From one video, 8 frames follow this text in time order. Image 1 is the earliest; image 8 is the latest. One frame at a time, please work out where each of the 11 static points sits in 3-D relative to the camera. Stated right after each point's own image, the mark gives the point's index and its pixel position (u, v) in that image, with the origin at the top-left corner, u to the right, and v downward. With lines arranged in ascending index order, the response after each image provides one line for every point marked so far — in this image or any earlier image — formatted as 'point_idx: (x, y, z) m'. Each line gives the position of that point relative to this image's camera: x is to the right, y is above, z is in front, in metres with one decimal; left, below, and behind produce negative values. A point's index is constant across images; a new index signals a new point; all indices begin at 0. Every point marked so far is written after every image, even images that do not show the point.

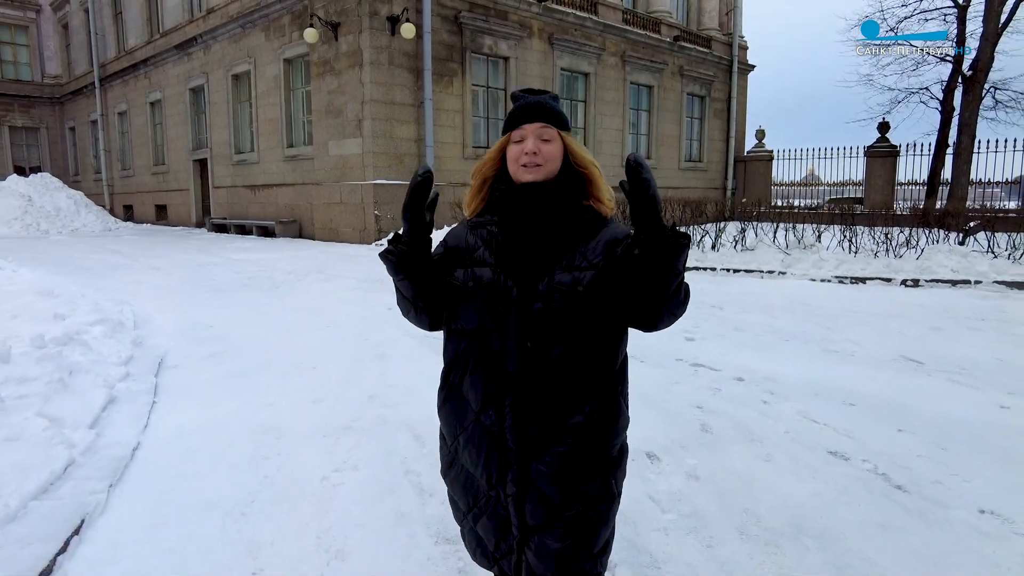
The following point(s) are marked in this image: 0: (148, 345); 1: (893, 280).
0: (-2.8, -0.4, +5.0) m
1: (+5.1, +0.1, +8.6) m
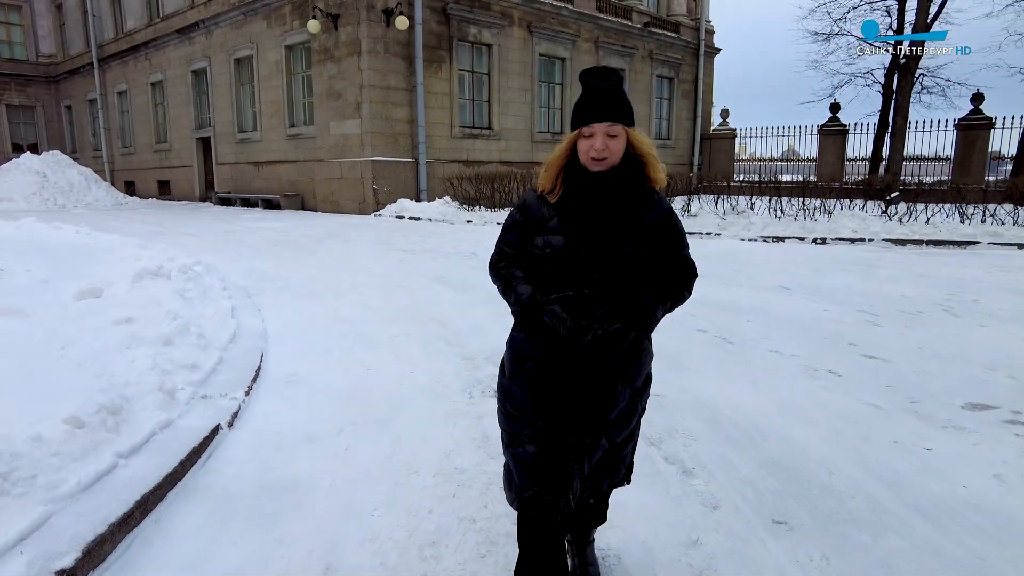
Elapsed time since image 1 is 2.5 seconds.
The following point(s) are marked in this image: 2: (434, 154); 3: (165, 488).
0: (-3.0, +0.1, +7.0) m
1: (+4.8, +0.8, +10.7) m
2: (-1.9, +3.4, +16.4) m
3: (-1.3, -0.7, +2.5) m
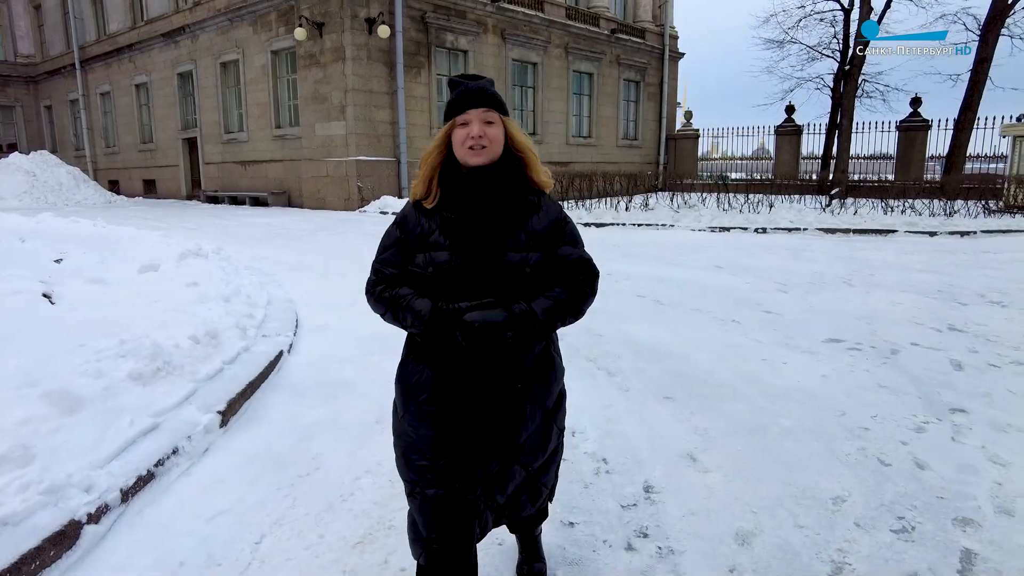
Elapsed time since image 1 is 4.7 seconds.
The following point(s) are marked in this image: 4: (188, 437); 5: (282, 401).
0: (-3.2, +0.3, +8.1) m
1: (+4.4, +1.1, +12.2) m
2: (-2.6, +3.6, +17.6) m
3: (-1.4, -0.5, +3.7) m
4: (-1.4, -0.6, +2.8) m
5: (-1.2, -0.6, +3.5) m
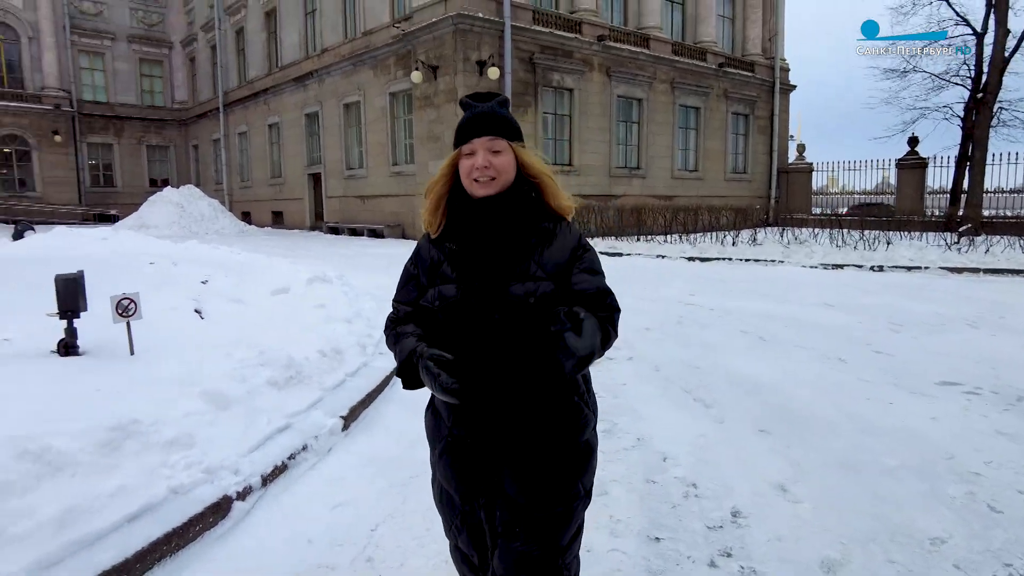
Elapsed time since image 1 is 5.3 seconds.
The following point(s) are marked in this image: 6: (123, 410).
0: (-2.0, 0.0, +8.8) m
1: (+6.2, +0.4, +11.6) m
2: (+0.2, +2.8, +18.2) m
3: (-0.8, -0.6, +4.1) m
4: (-1.0, -0.7, +3.2) m
5: (-0.7, -0.7, +3.9) m
6: (-1.8, -0.6, +3.0) m
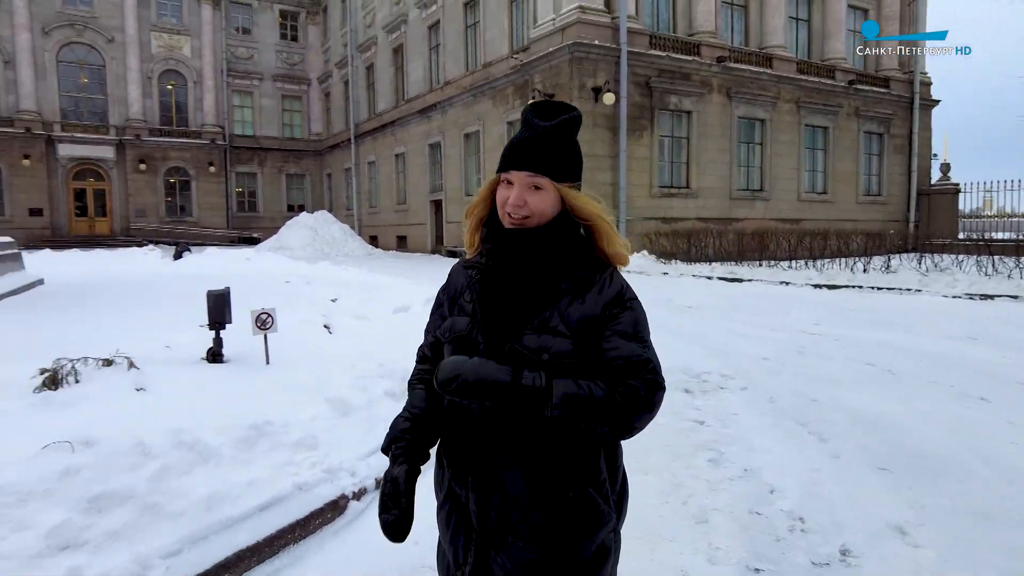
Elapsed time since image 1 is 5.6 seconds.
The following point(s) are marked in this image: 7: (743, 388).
0: (-0.5, -0.3, +9.1) m
1: (+8.1, -0.1, +10.5) m
2: (+3.4, +2.1, +18.1) m
3: (-0.2, -0.8, +4.3) m
4: (-0.5, -0.8, +3.4) m
5: (-0.1, -0.8, +4.0) m
6: (-1.3, -0.6, +3.3) m
7: (+1.9, -0.8, +5.3) m
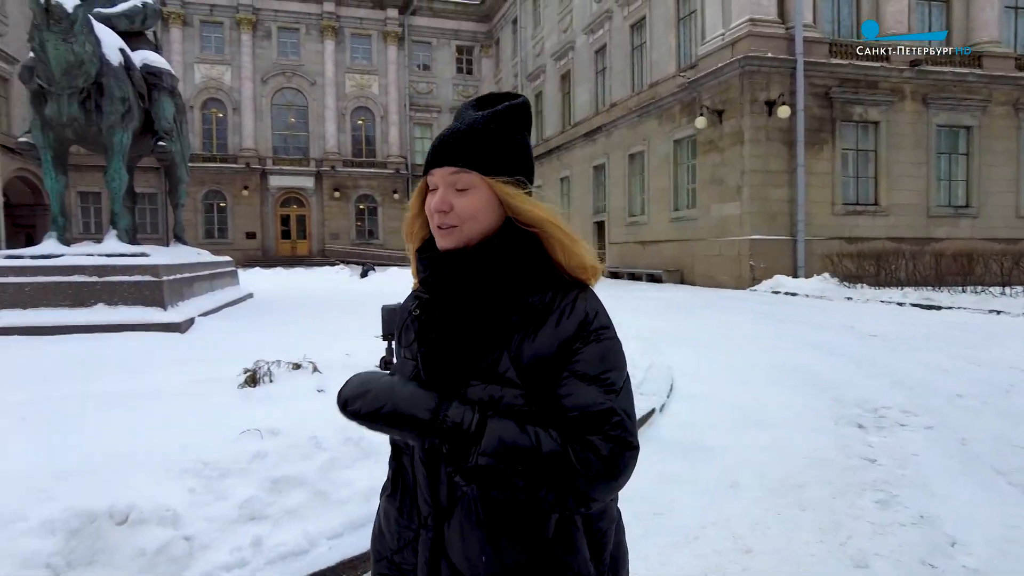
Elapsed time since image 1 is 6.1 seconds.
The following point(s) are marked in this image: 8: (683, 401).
0: (+1.7, -0.6, +9.0) m
1: (+10.3, -0.6, +8.3) m
2: (+7.7, +1.4, +16.8) m
3: (+0.8, -0.9, +4.3) m
4: (+0.3, -0.9, +3.5) m
5: (+0.8, -1.0, +4.0) m
6: (-0.5, -0.7, +3.6) m
7: (+3.0, -1.0, +4.8) m
8: (+1.3, -0.9, +5.1) m
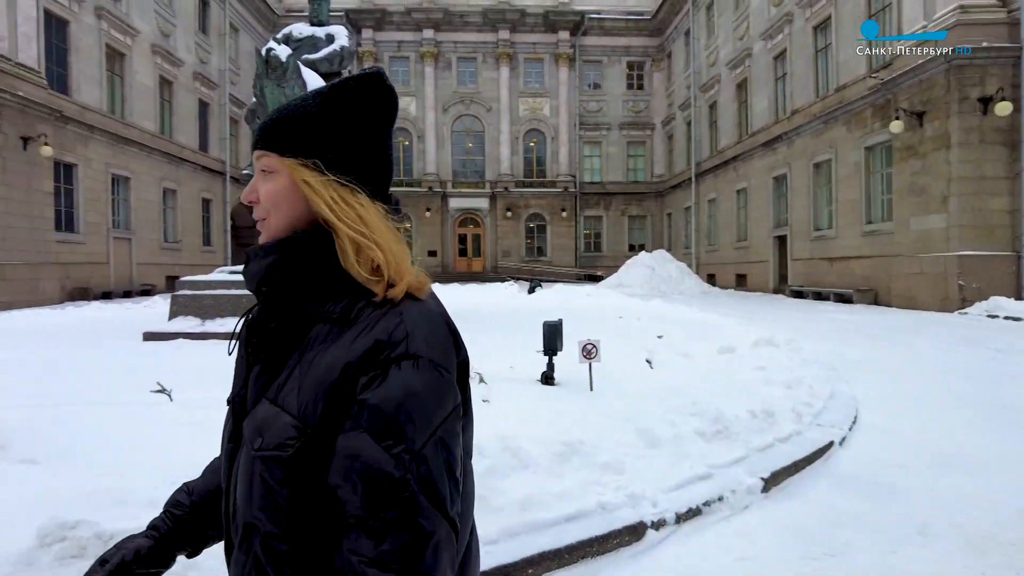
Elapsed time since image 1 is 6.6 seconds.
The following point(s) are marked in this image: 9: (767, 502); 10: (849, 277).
0: (+3.9, -0.8, +8.3) m
1: (+12.0, -0.9, +5.4) m
2: (+11.7, +0.9, +14.4) m
3: (+1.8, -1.0, +3.9) m
4: (+1.1, -1.0, +3.3) m
5: (+1.8, -1.1, +3.7) m
6: (+0.4, -0.8, +3.7) m
7: (+4.1, -1.2, +3.8) m
8: (+2.5, -1.0, +4.6) m
9: (+1.3, -1.1, +3.3) m
10: (+9.8, +0.3, +19.2) m
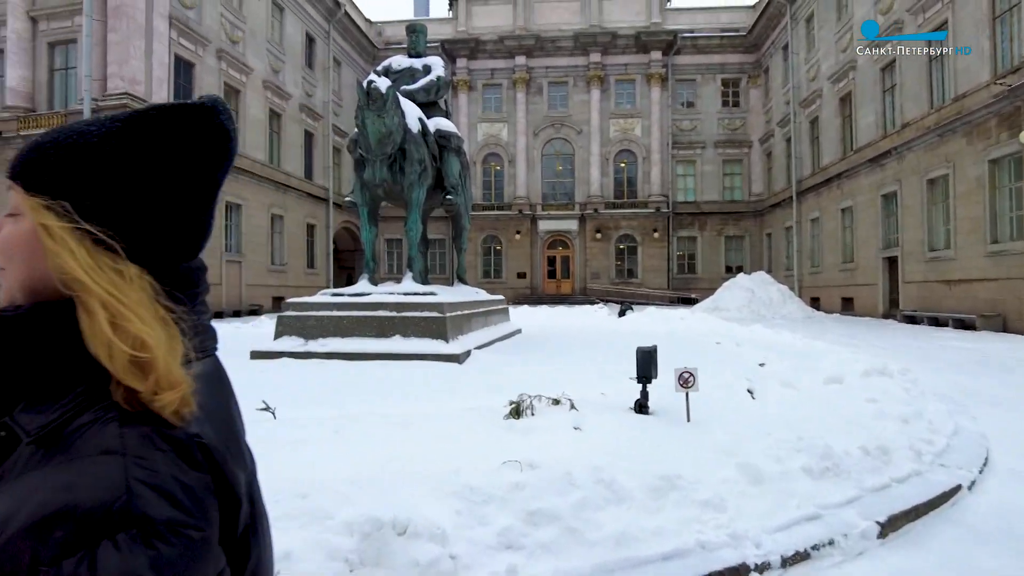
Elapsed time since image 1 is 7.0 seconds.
0: (+5.0, -1.1, +7.6) m
1: (+12.7, -1.2, +3.7) m
2: (+13.5, +0.4, +12.7) m
3: (+2.3, -1.2, +3.6) m
4: (+1.6, -1.2, +3.1) m
5: (+2.2, -1.2, +3.3) m
6: (+0.9, -1.0, +3.5) m
7: (+4.6, -1.3, +3.2) m
8: (+3.1, -1.2, +4.2) m
9: (+1.7, -1.2, +3.1) m
10: (+12.3, -0.3, +17.6) m
